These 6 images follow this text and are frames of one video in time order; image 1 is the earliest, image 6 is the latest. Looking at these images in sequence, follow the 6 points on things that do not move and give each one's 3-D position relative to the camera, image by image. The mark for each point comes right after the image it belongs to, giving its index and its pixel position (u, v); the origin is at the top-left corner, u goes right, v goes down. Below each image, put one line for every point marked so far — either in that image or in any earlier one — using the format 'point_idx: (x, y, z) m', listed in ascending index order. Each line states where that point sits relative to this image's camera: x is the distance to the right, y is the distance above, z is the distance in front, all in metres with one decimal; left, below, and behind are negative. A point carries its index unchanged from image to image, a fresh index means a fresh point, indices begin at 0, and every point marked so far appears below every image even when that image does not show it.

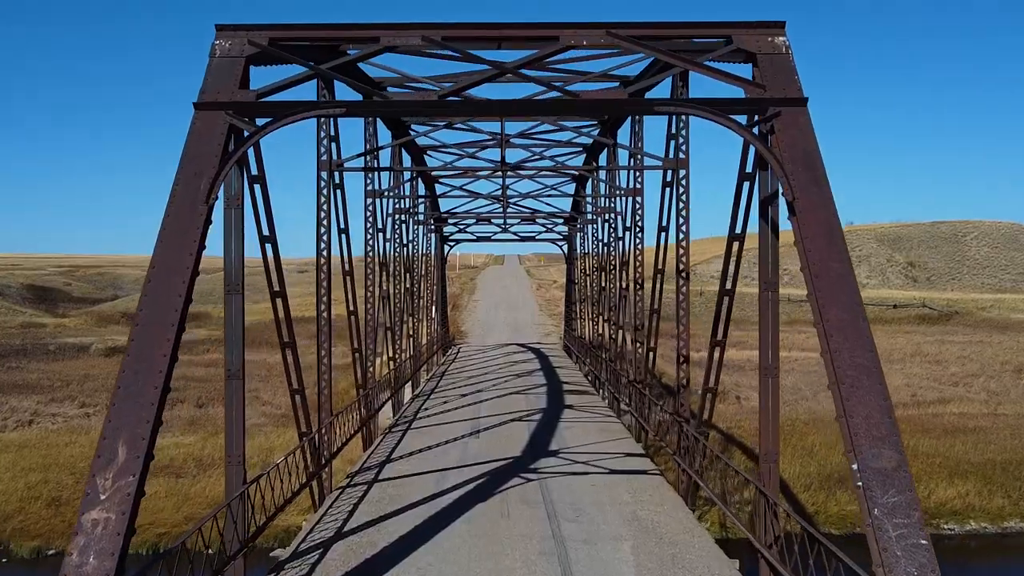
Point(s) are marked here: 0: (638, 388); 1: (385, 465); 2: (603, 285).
0: (+2.2, -1.8, +13.5) m
1: (-1.6, -2.2, +9.7) m
2: (+2.2, +0.1, +18.9) m
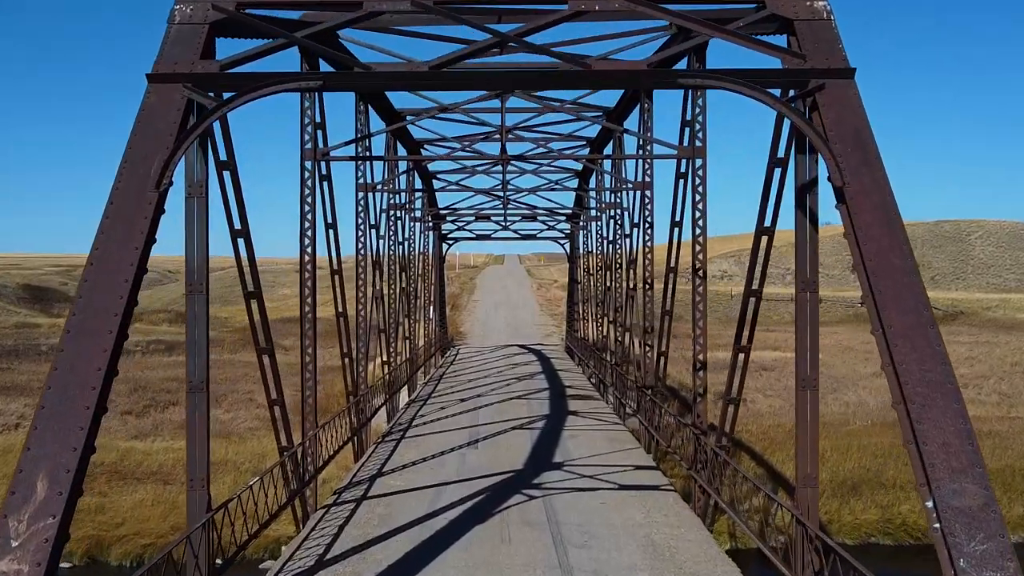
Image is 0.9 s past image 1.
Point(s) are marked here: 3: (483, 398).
0: (+2.2, -1.8, +12.8) m
1: (-1.5, -2.2, +8.9) m
2: (+2.3, +0.1, +18.2) m
3: (-0.6, -2.4, +16.9) m
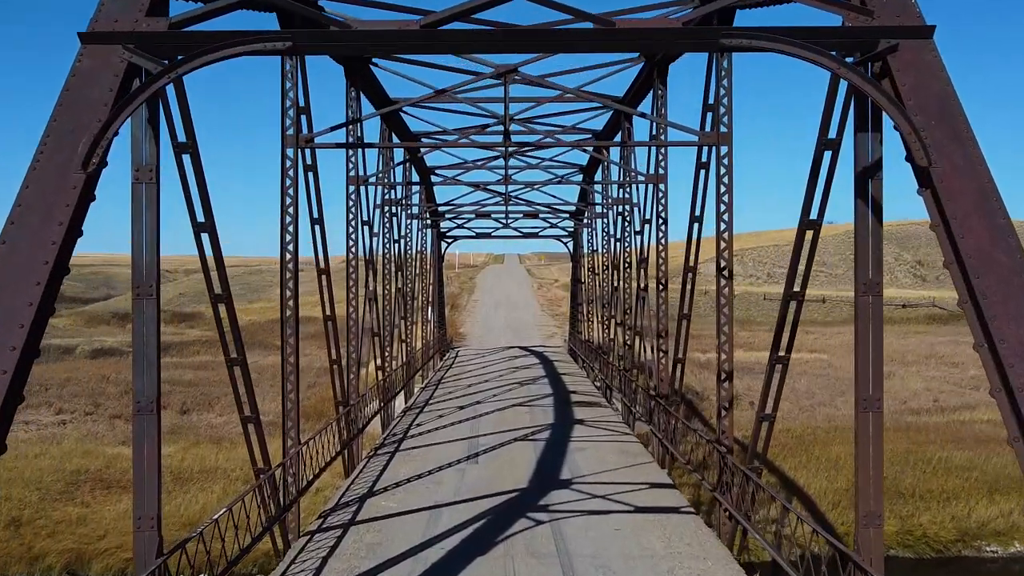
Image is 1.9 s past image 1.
0: (+2.3, -1.8, +12.0) m
1: (-1.5, -2.2, +8.1) m
2: (+2.3, +0.1, +17.4) m
3: (-0.6, -2.4, +16.1) m
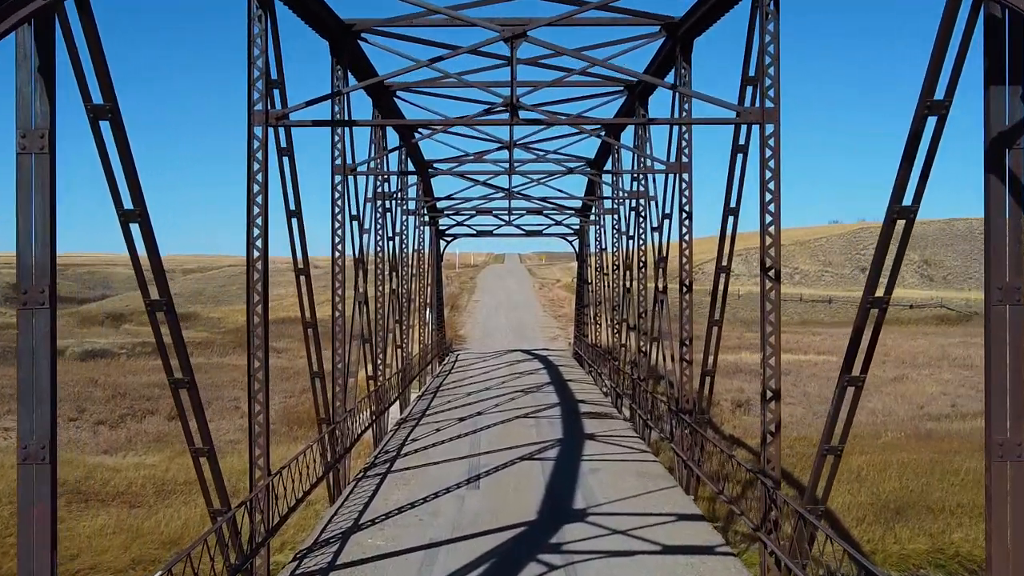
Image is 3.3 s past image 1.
0: (+2.3, -1.8, +10.9) m
1: (-1.4, -2.2, +7.1) m
2: (+2.4, 0.0, +16.3) m
3: (-0.5, -2.4, +15.0) m
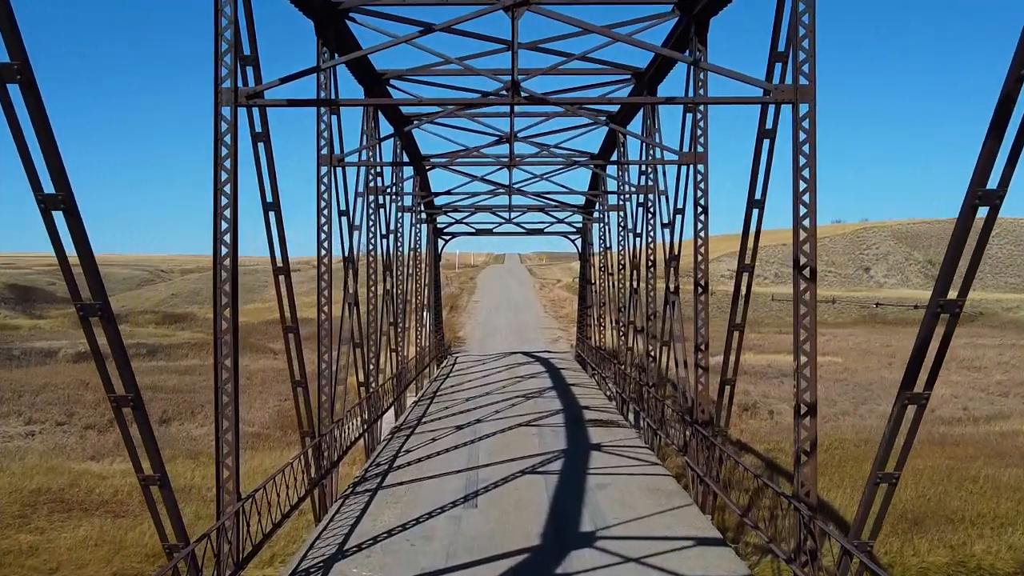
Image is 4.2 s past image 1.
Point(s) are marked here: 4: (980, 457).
0: (+2.4, -1.8, +10.2) m
1: (-1.4, -2.2, +6.4) m
2: (+2.4, 0.0, +15.6) m
3: (-0.5, -2.4, +14.3) m
4: (+11.3, -4.1, +19.2) m
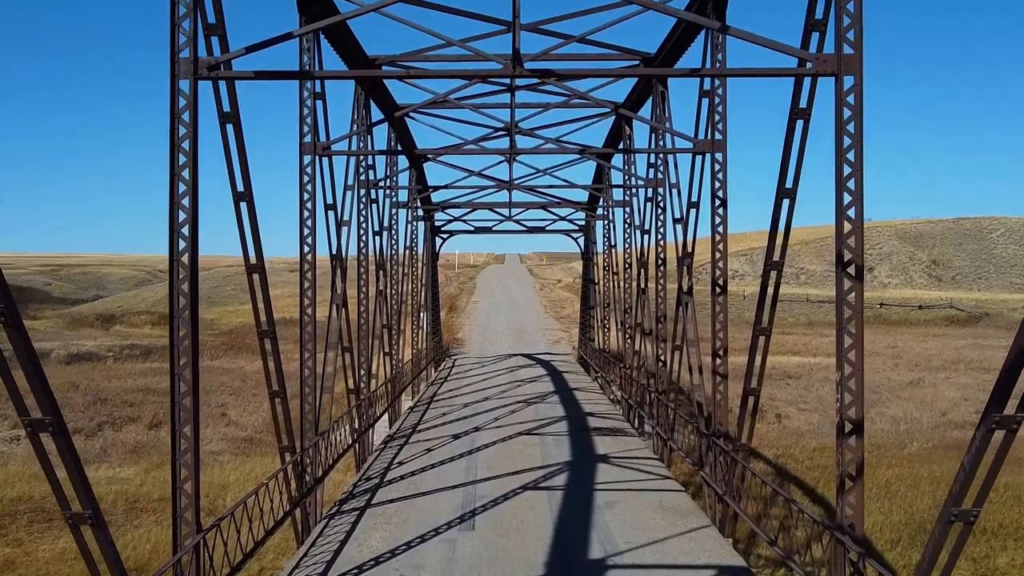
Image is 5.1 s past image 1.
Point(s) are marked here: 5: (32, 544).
0: (+2.4, -1.8, +9.5) m
1: (-1.4, -2.2, +5.7) m
2: (+2.4, 0.0, +14.9) m
3: (-0.5, -2.4, +13.6) m
4: (+11.3, -4.1, +18.5) m
5: (-8.8, -4.7, +14.6) m
